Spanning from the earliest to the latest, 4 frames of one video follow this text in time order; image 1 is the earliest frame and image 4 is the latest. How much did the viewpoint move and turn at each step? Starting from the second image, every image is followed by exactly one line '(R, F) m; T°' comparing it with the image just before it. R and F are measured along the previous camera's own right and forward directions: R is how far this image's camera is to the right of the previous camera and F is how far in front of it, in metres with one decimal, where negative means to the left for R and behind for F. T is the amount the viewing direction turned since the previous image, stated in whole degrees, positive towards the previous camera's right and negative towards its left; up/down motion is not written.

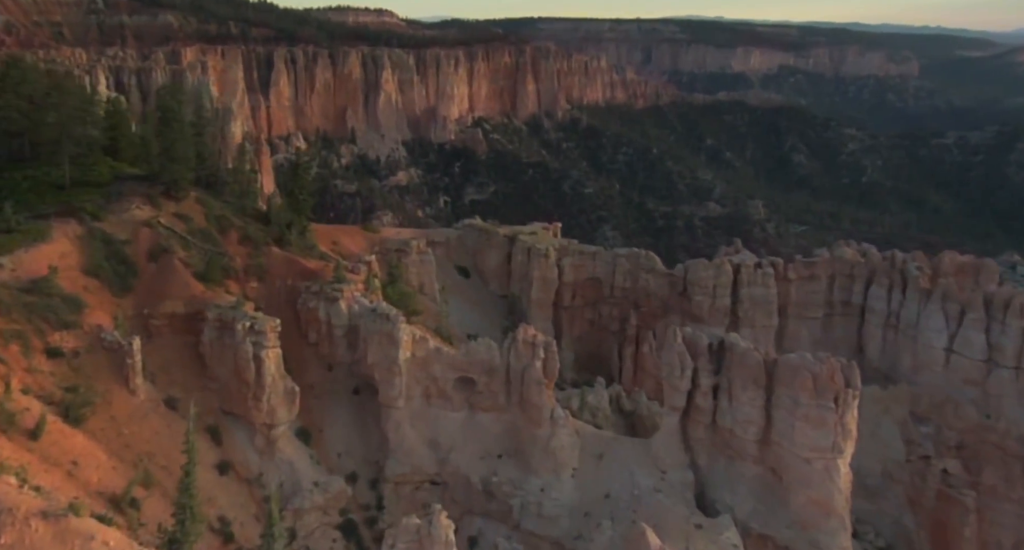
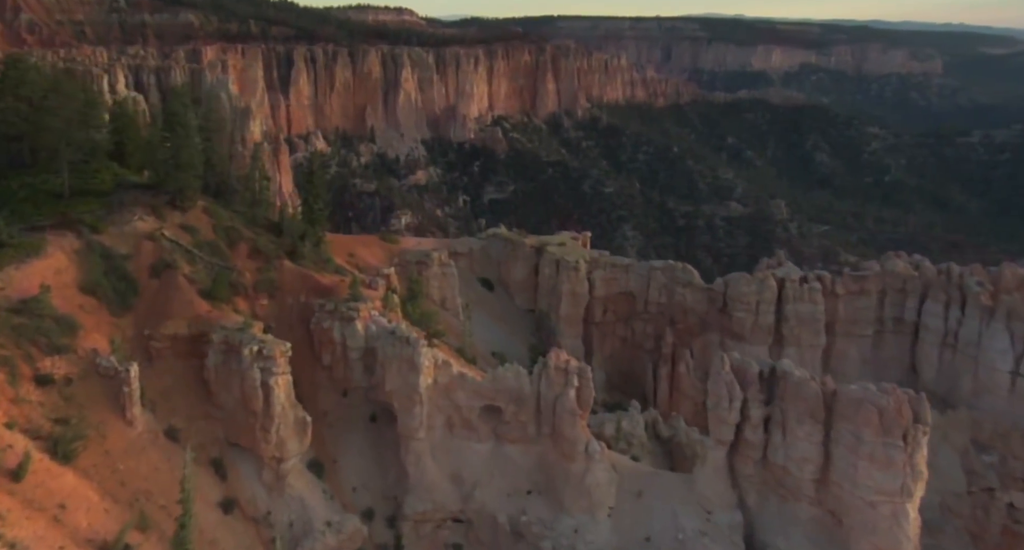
(-0.4, +2.3) m; -1°
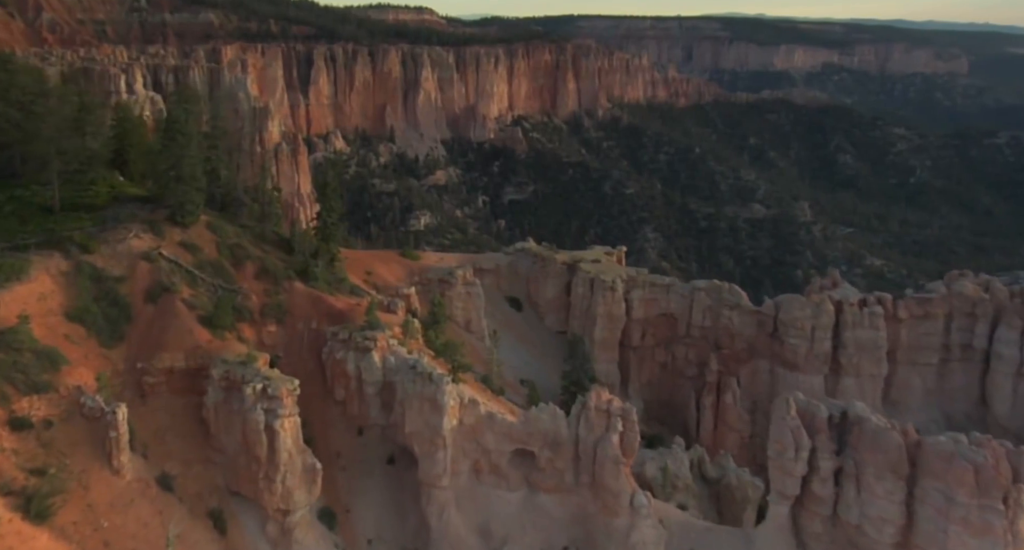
(-0.5, +2.9) m; -1°
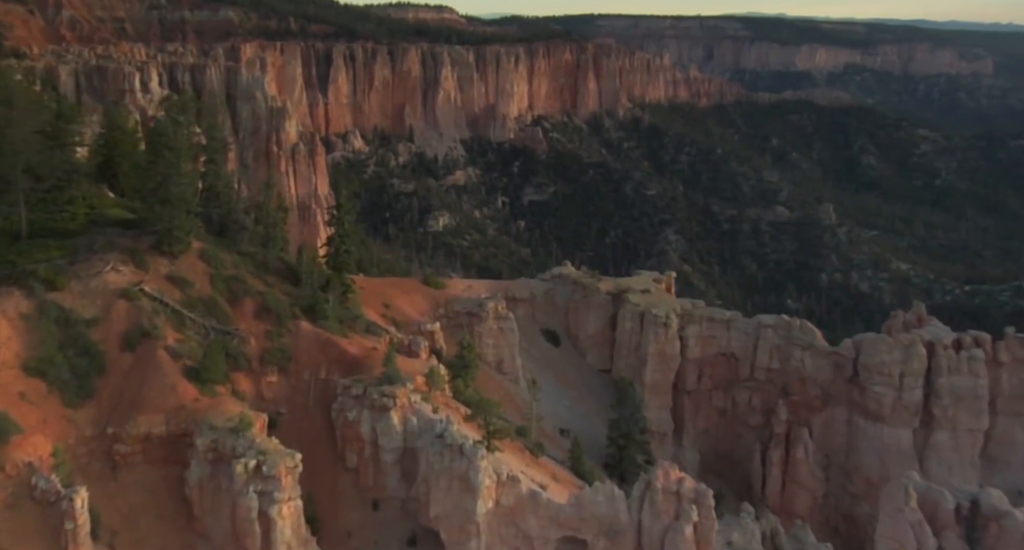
(-0.8, +4.1) m; -1°
